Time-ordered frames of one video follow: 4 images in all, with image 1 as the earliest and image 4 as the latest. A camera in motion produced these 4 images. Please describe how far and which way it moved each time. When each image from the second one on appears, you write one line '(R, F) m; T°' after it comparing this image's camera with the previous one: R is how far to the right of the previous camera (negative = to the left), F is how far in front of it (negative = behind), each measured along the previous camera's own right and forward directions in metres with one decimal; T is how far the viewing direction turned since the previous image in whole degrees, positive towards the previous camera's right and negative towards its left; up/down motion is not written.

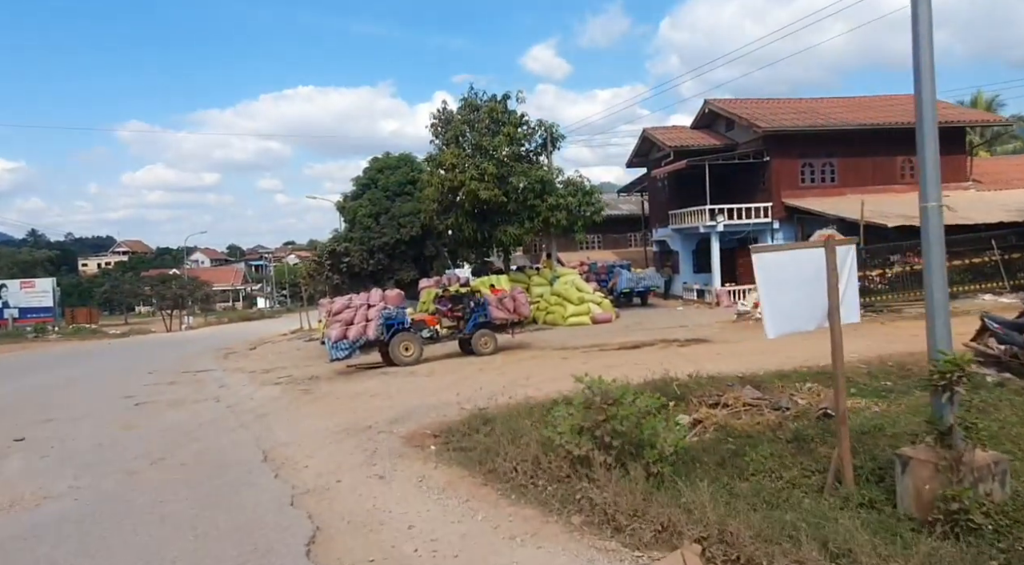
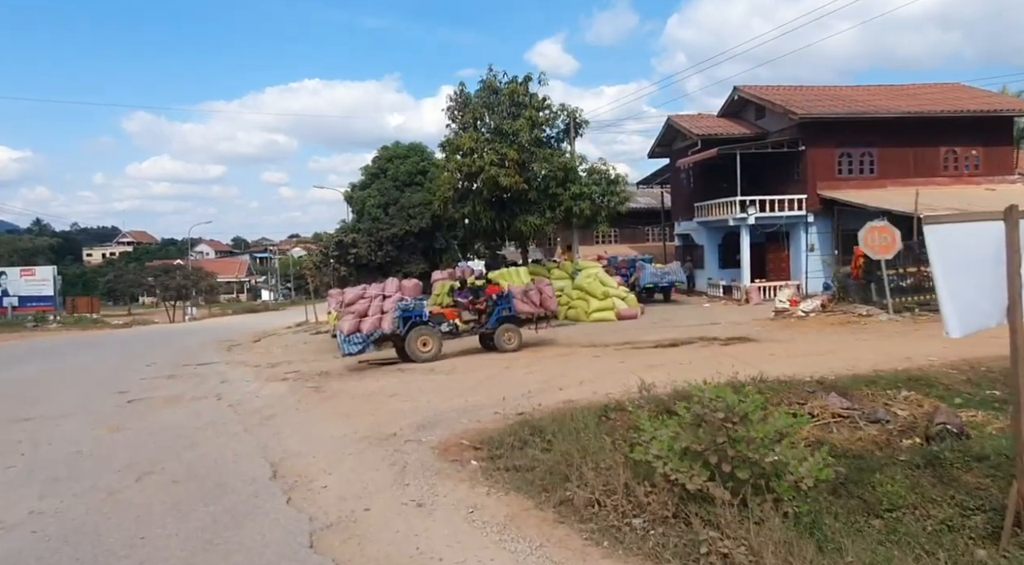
(-0.5, +1.3) m; 0°
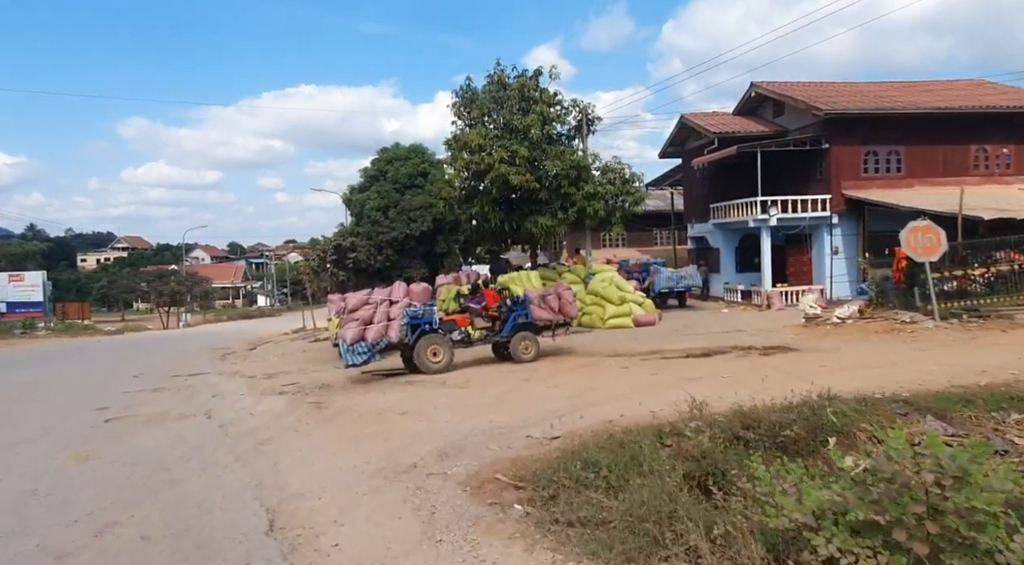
(-0.4, +1.2) m; 0°
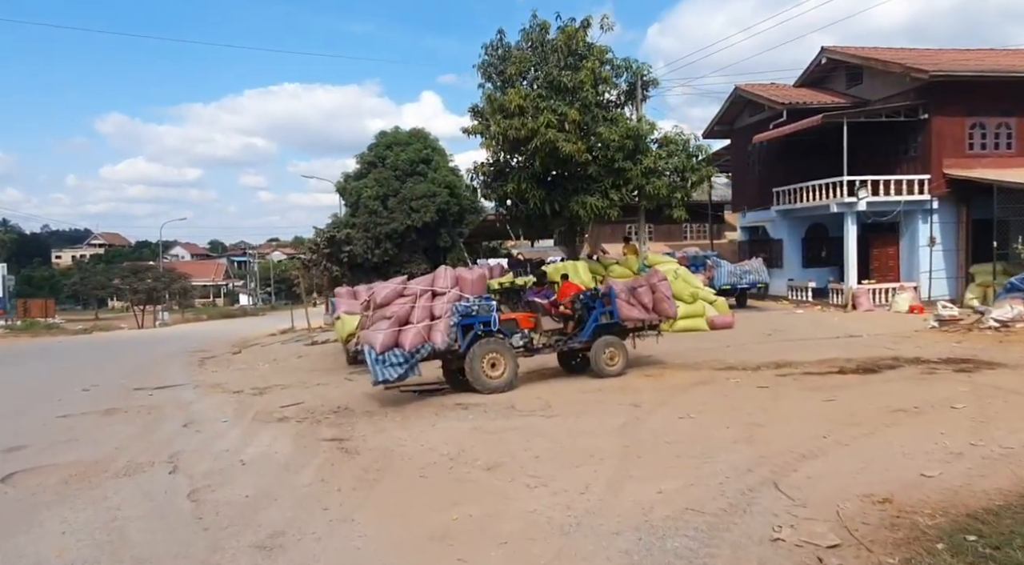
(-1.5, +3.7) m; +1°
